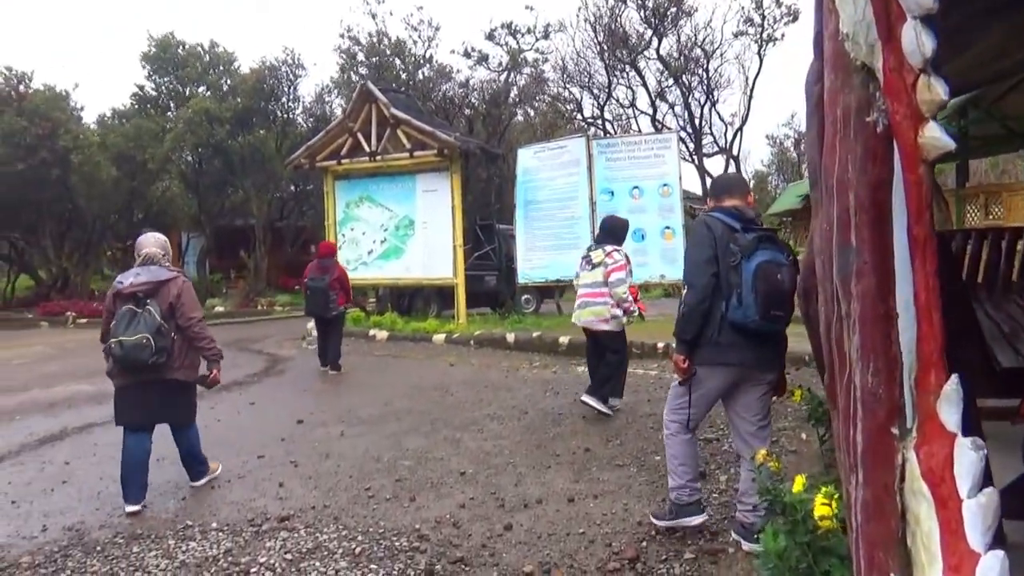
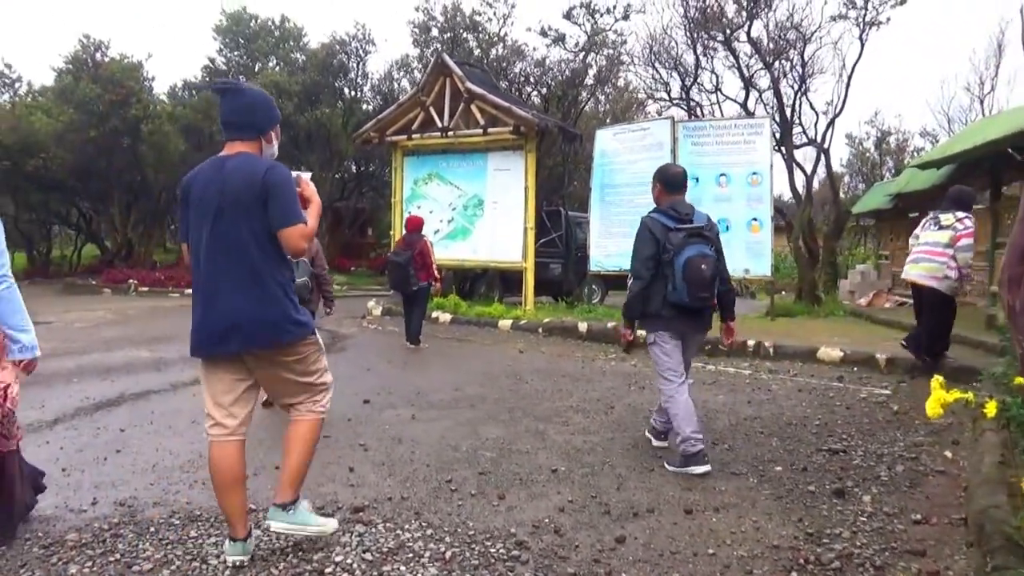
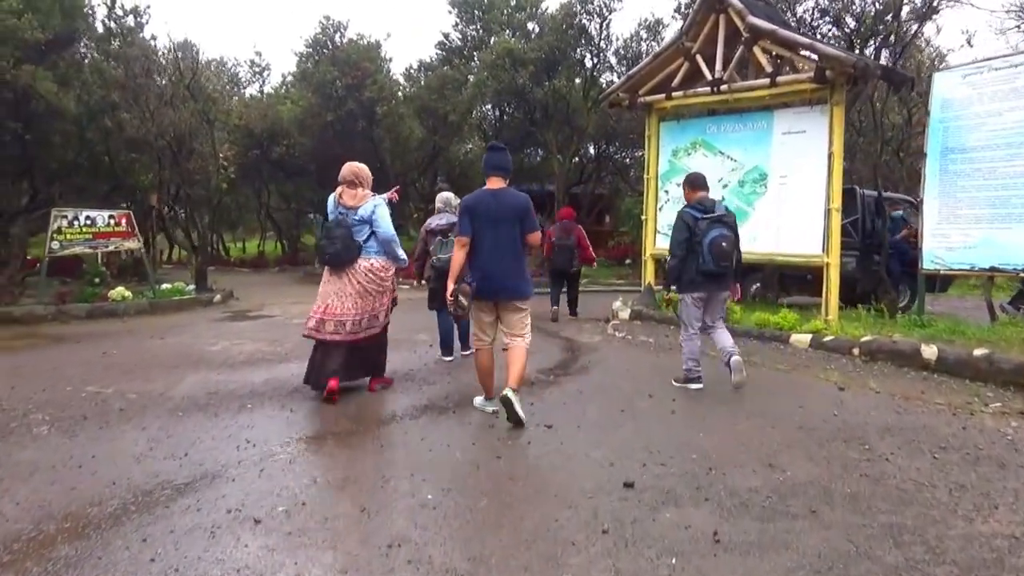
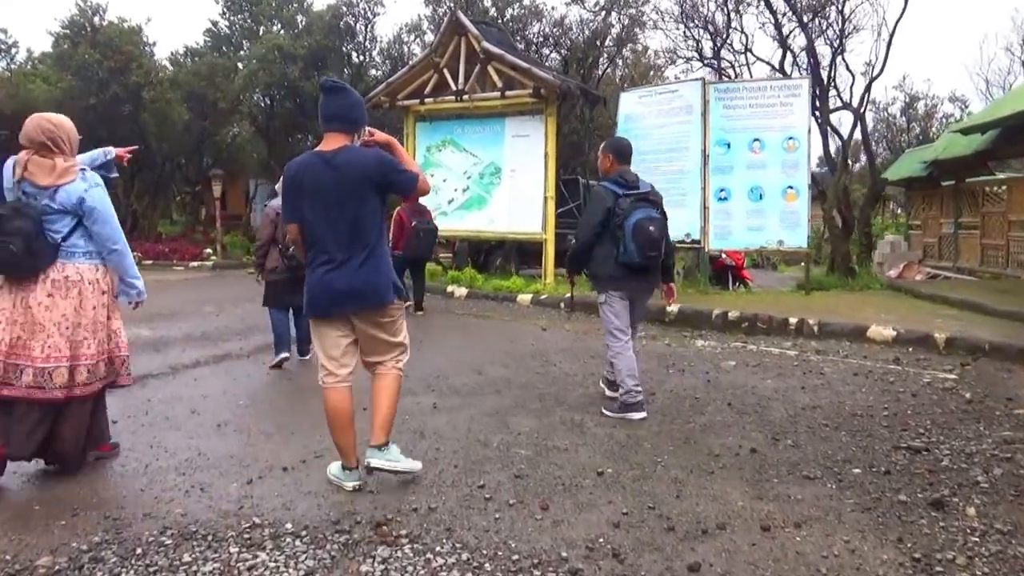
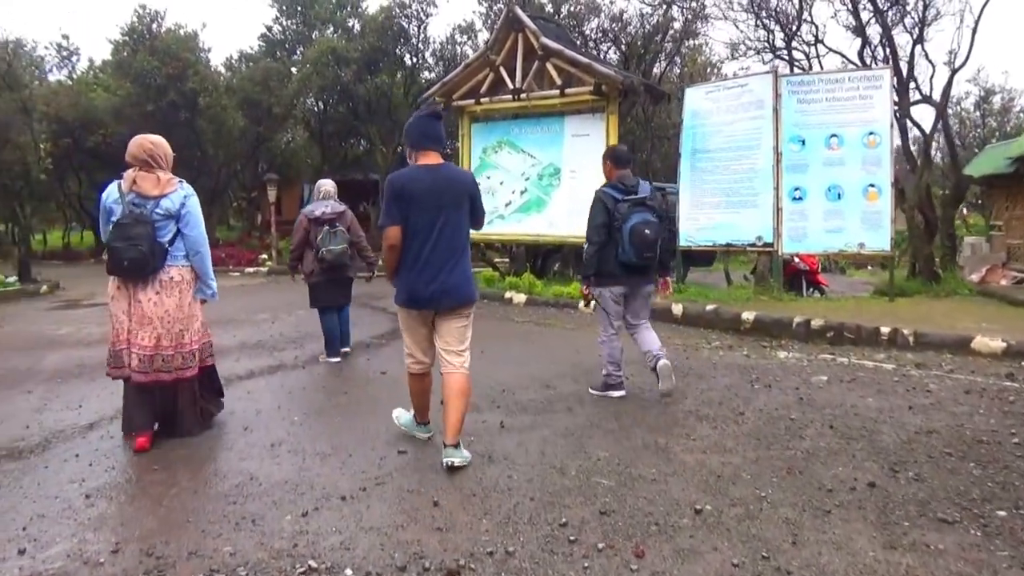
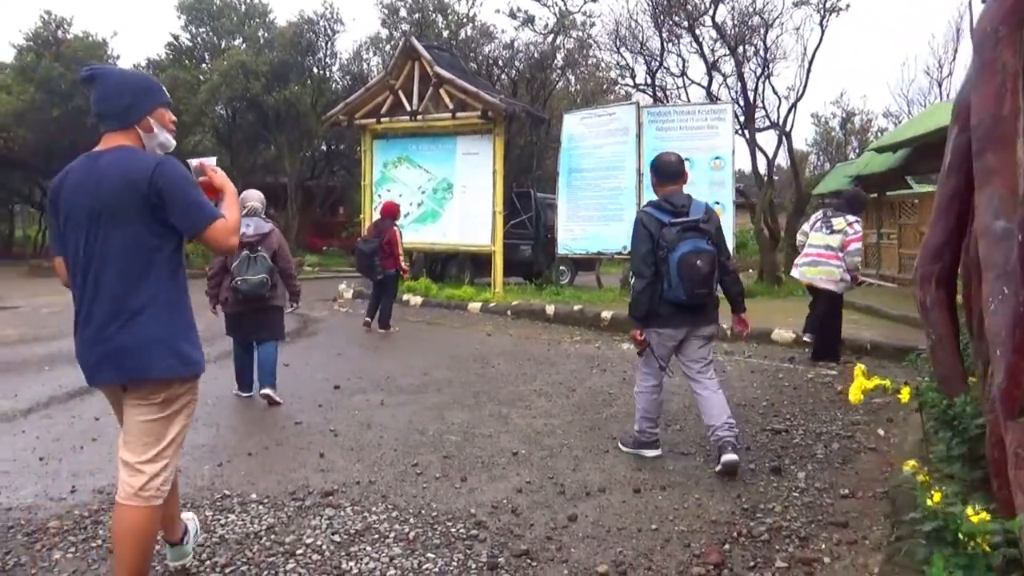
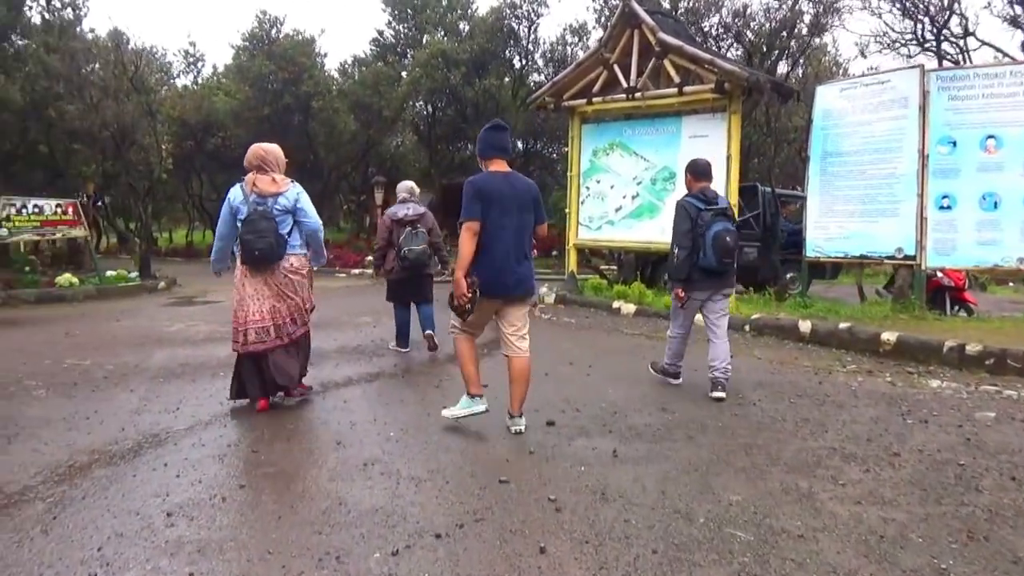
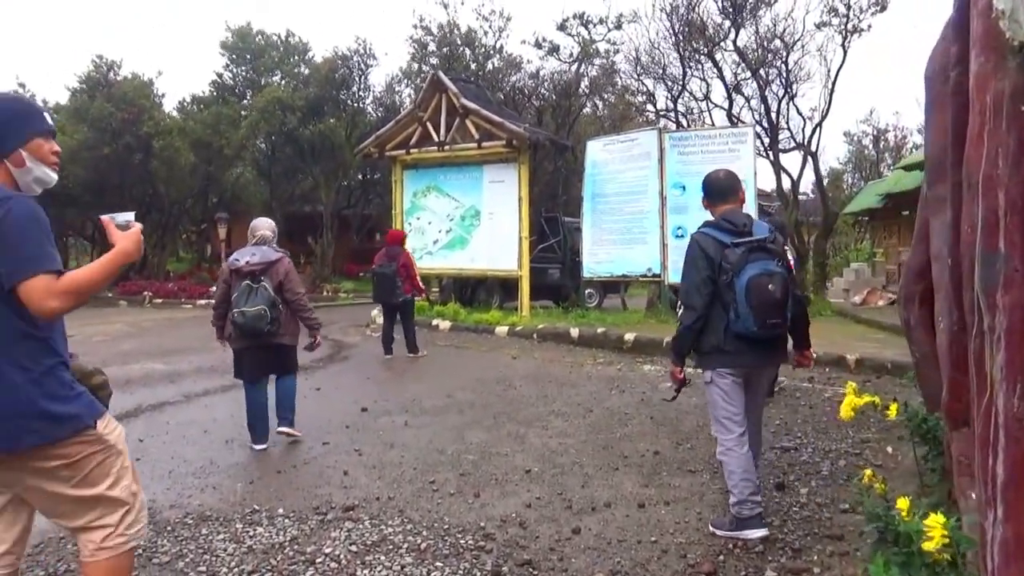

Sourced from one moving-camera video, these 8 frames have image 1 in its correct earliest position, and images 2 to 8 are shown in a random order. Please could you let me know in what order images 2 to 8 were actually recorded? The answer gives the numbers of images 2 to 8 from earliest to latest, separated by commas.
8, 6, 2, 4, 5, 7, 3
